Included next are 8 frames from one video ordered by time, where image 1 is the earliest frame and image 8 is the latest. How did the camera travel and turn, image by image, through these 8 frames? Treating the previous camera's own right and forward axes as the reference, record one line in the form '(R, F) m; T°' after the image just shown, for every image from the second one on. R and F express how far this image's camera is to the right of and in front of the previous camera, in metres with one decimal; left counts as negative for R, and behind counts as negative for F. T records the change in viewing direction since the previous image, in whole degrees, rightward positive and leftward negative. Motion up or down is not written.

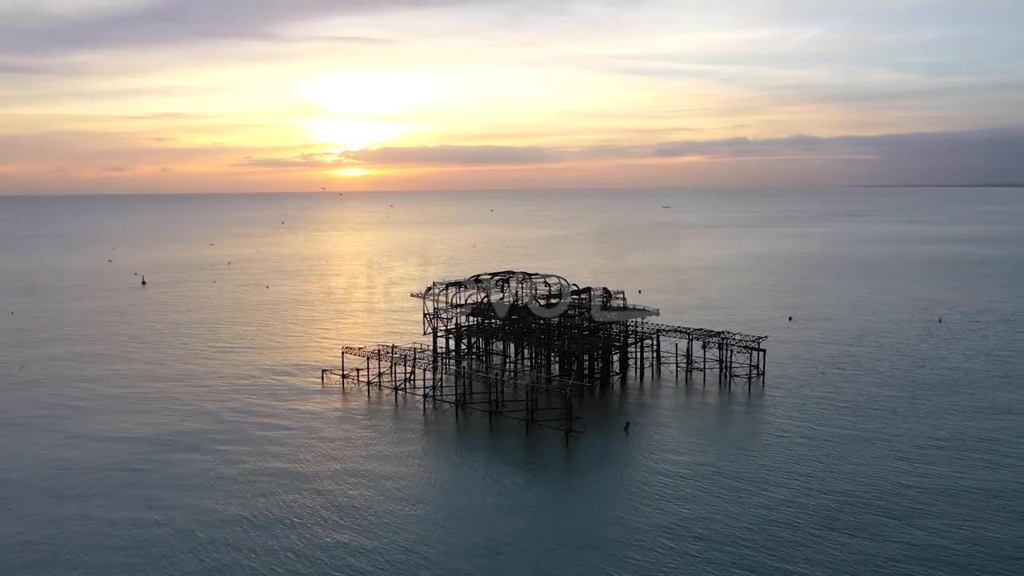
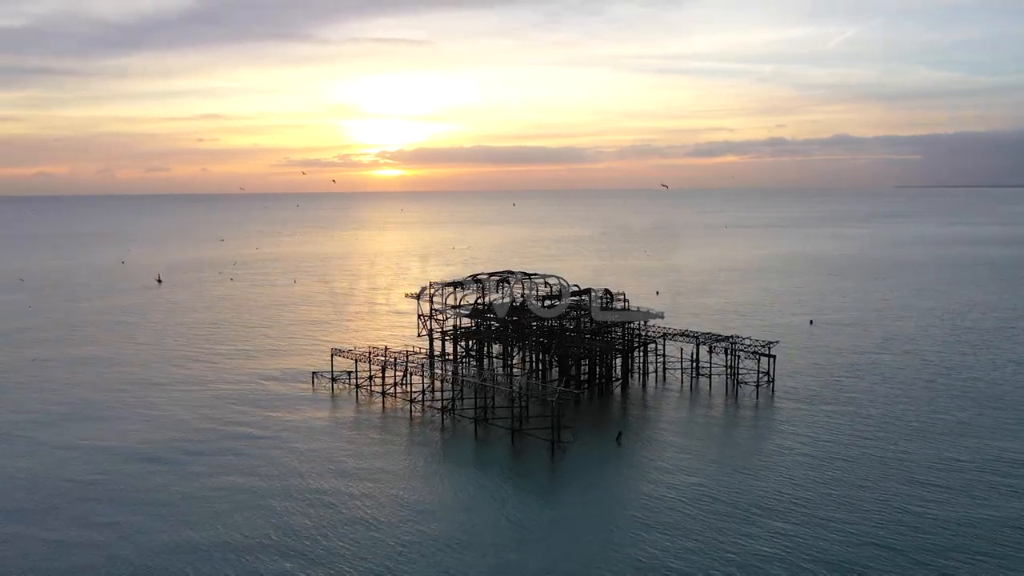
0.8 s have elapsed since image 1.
(+2.3, +2.8) m; -2°
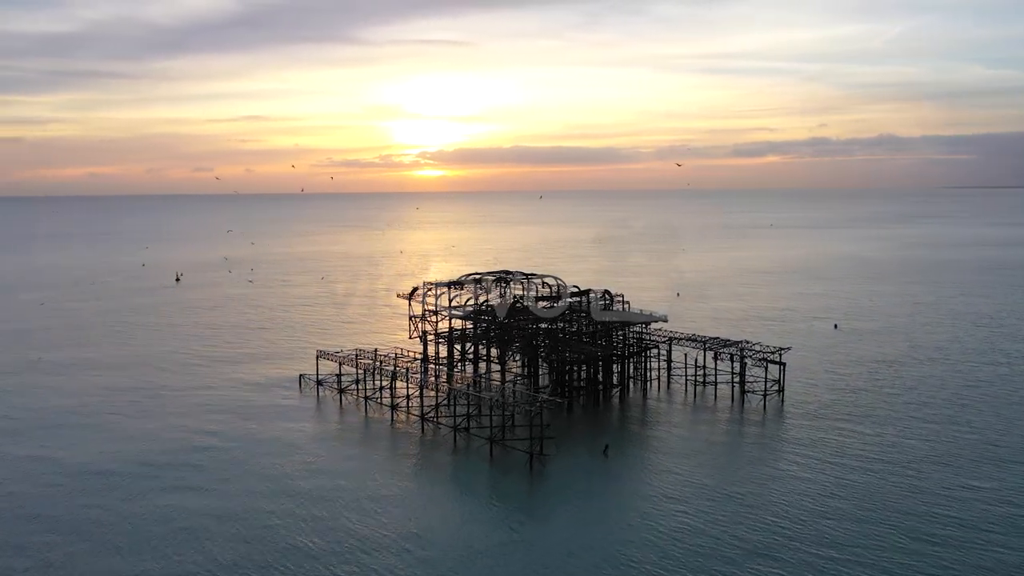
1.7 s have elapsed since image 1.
(+2.8, +3.1) m; -3°
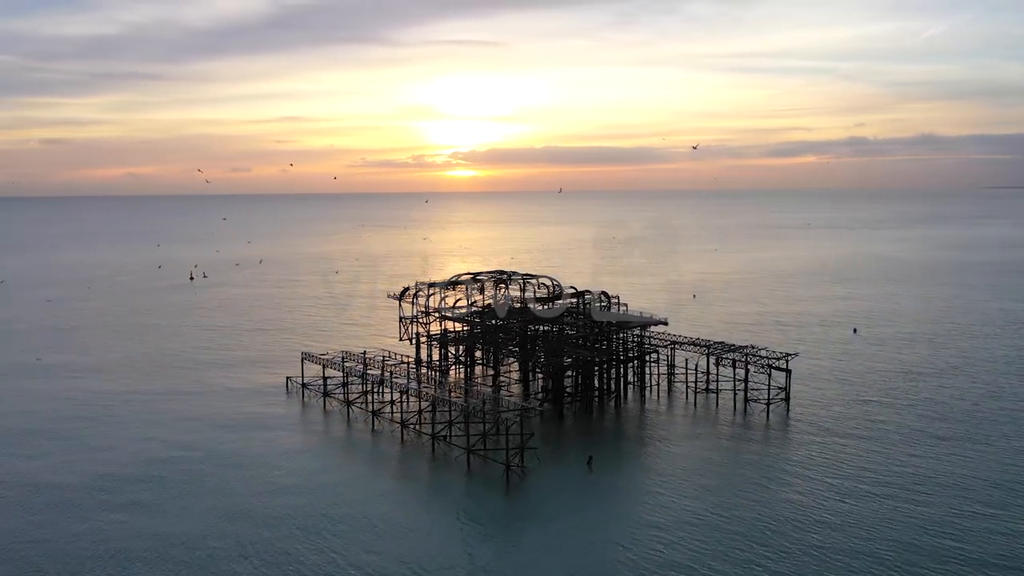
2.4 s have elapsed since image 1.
(+2.4, +2.4) m; -2°
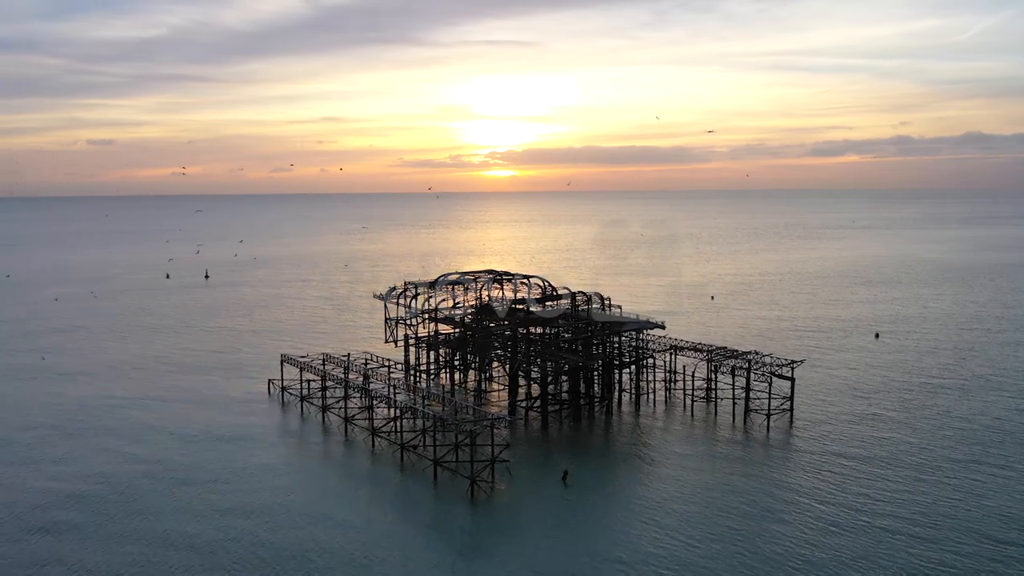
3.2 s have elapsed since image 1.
(+2.7, +2.8) m; -2°
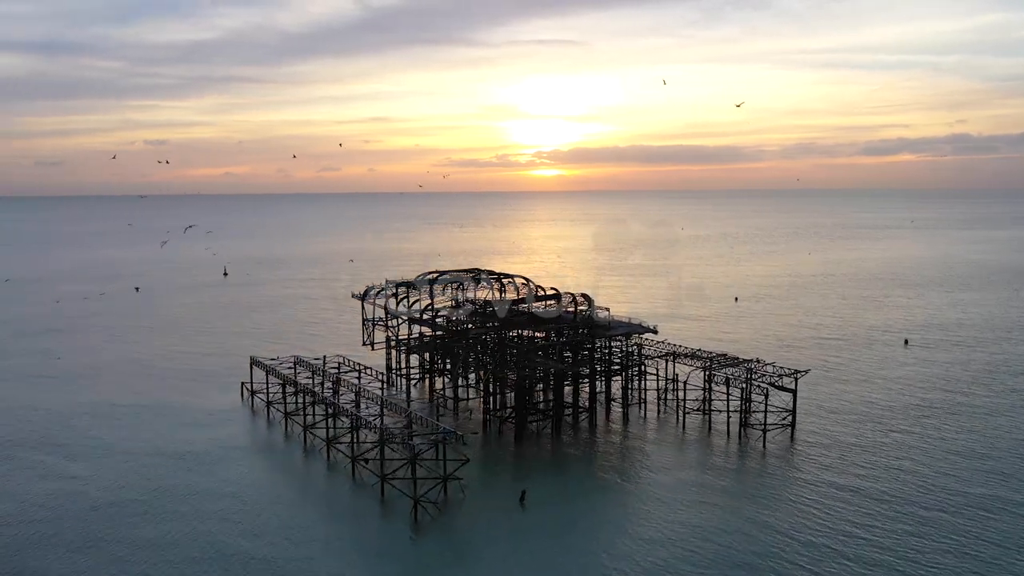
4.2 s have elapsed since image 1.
(+3.5, +3.6) m; -3°
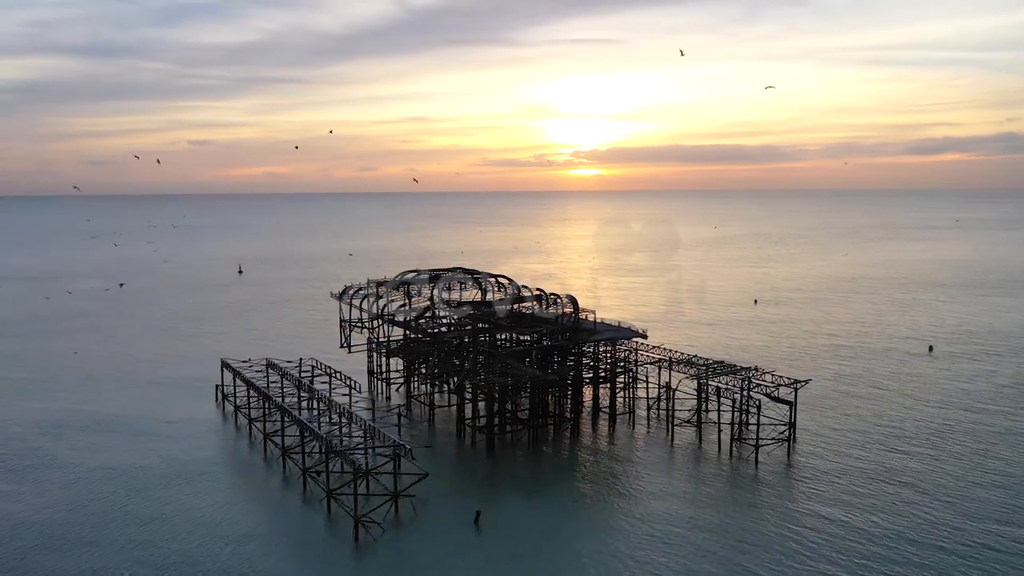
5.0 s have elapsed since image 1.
(+2.9, +2.9) m; -2°
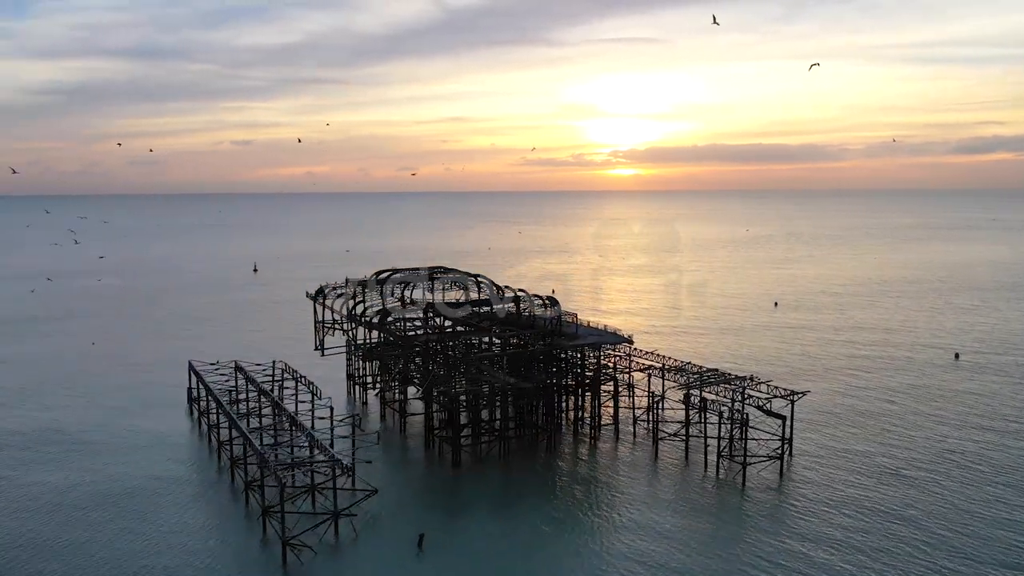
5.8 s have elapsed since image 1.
(+2.9, +2.9) m; -3°
